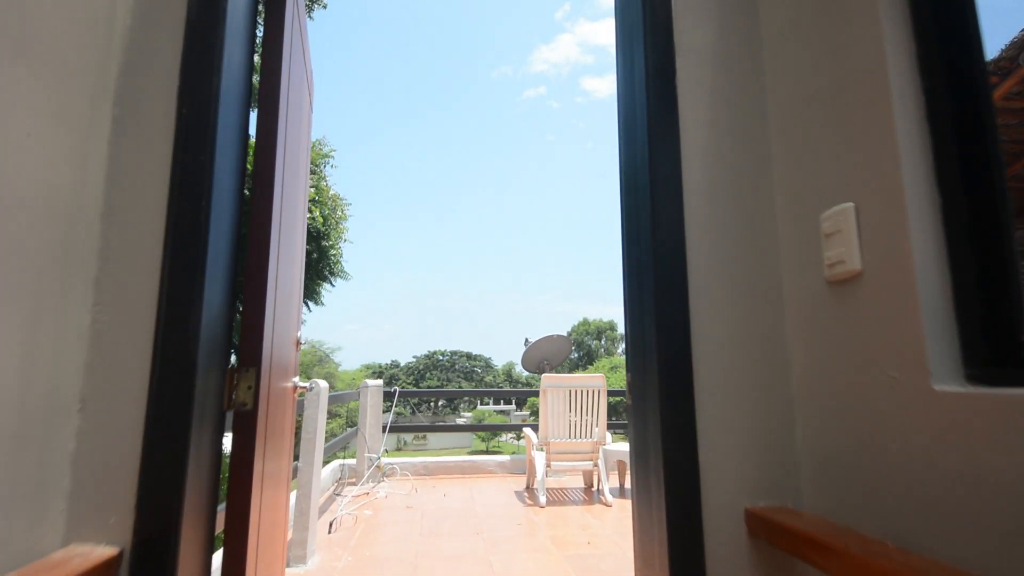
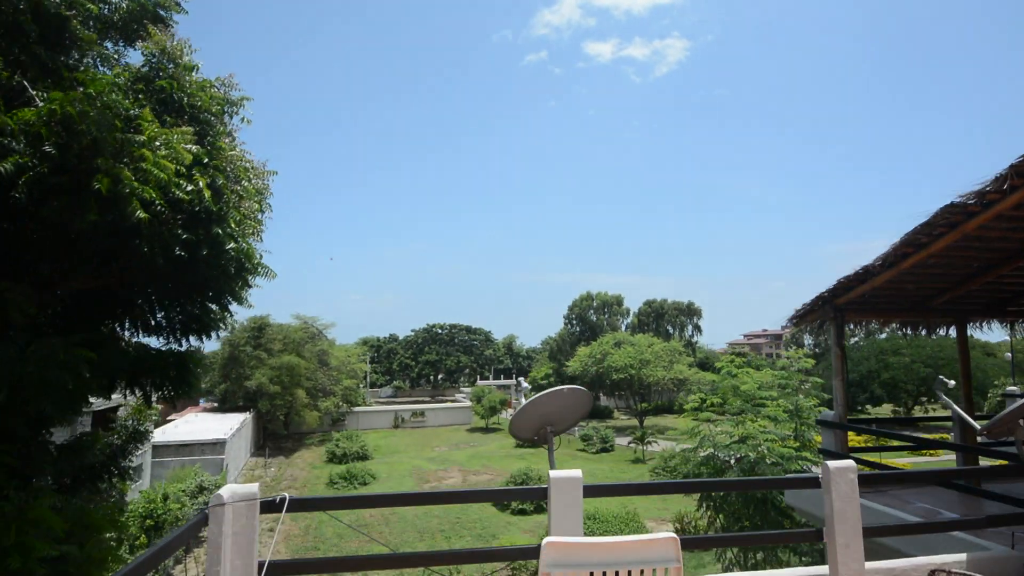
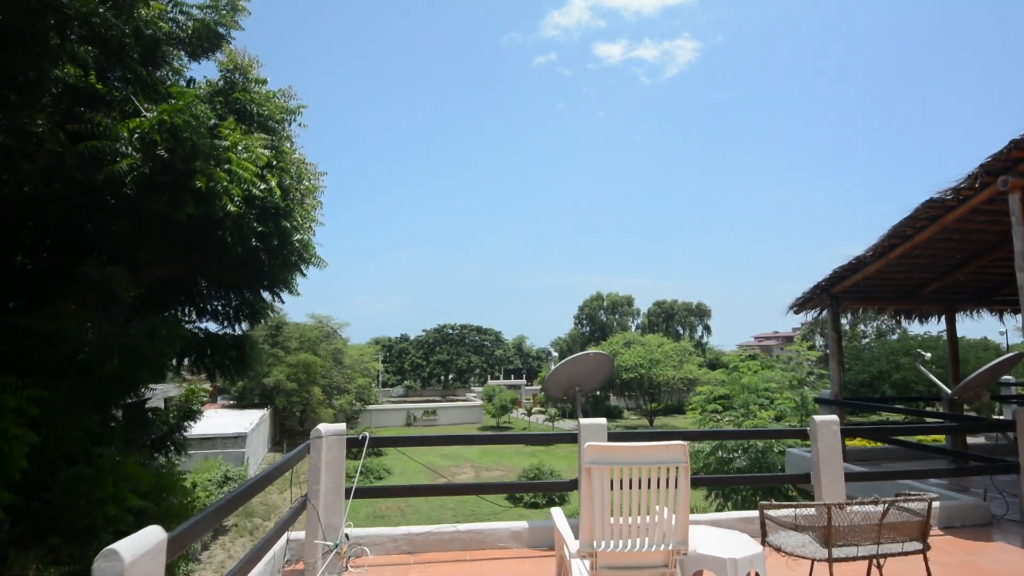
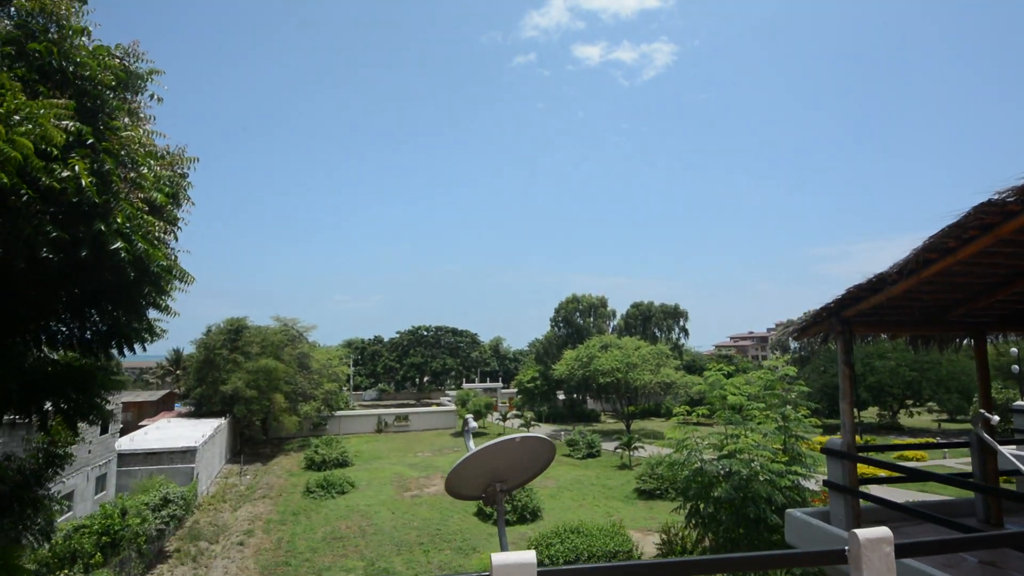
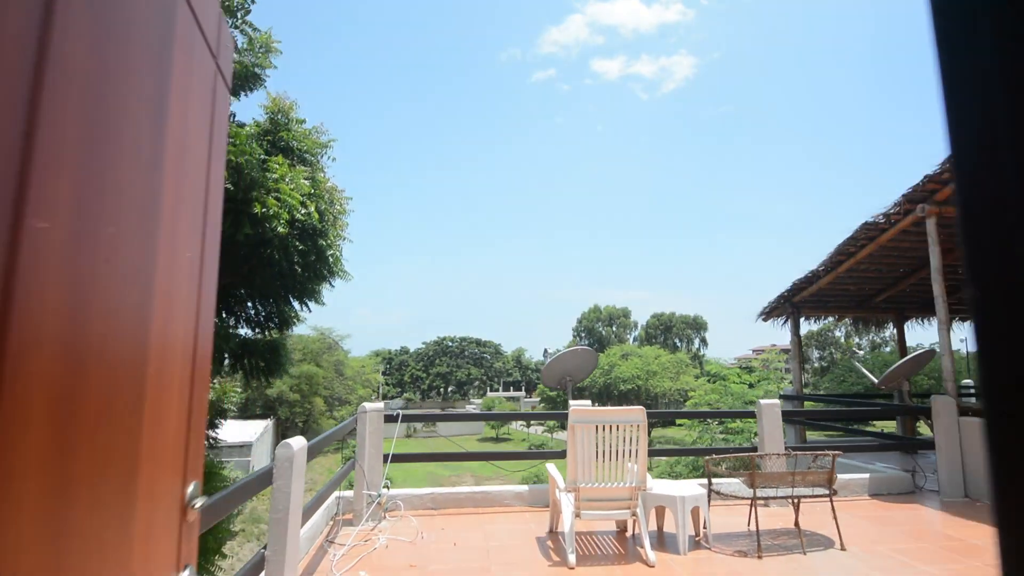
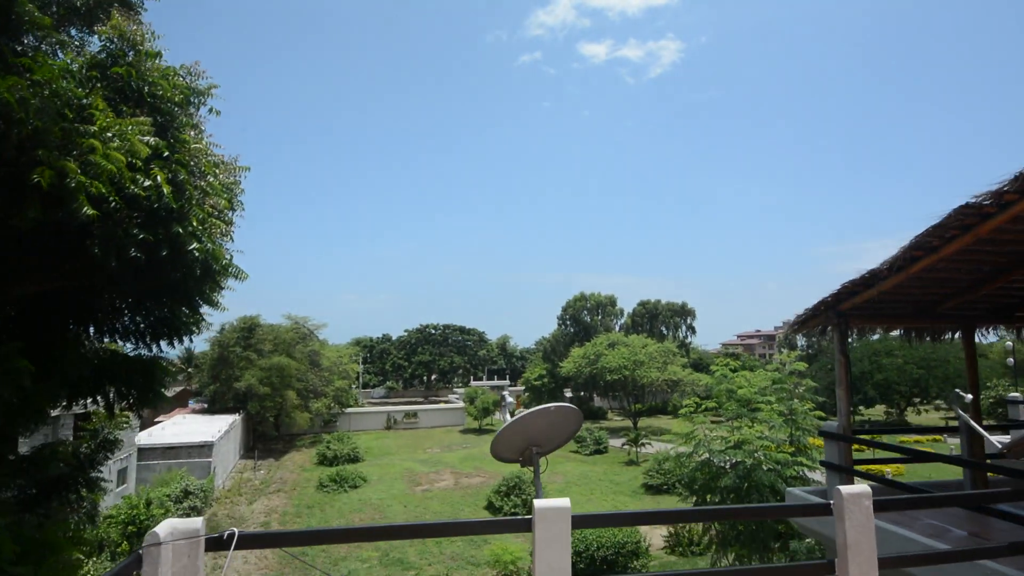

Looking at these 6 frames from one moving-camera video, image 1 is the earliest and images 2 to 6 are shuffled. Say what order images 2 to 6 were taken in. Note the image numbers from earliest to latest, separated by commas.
5, 3, 2, 6, 4
